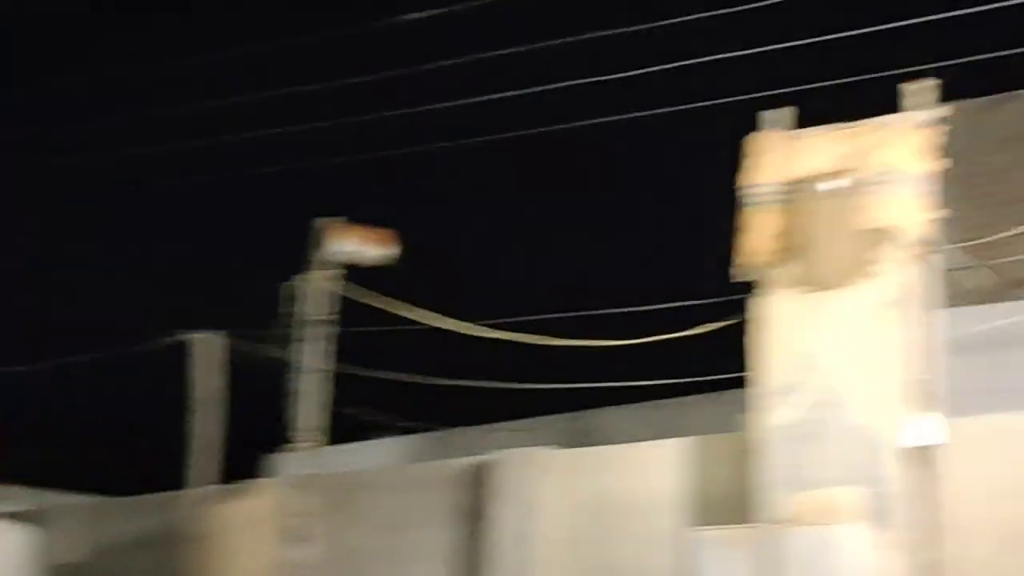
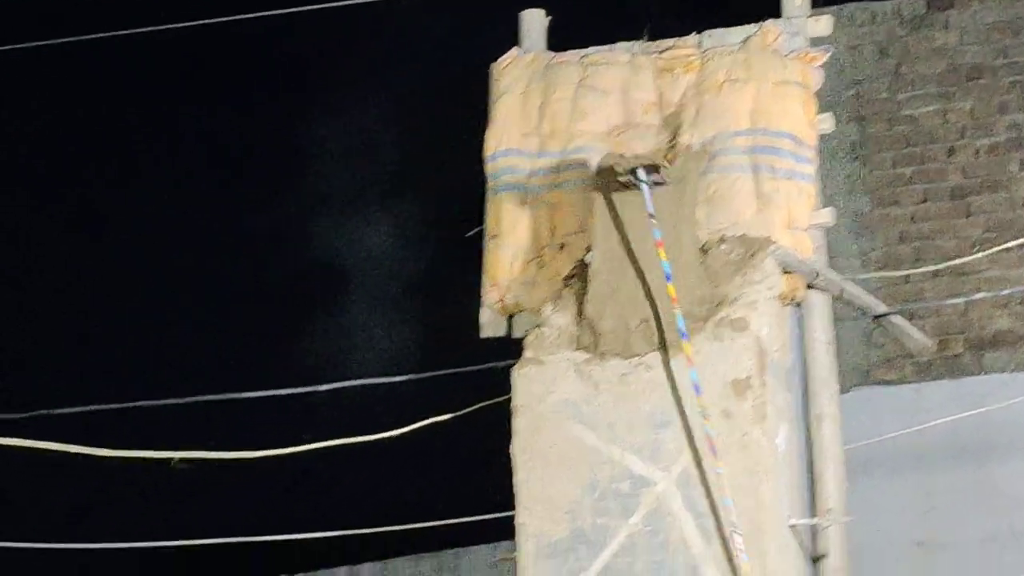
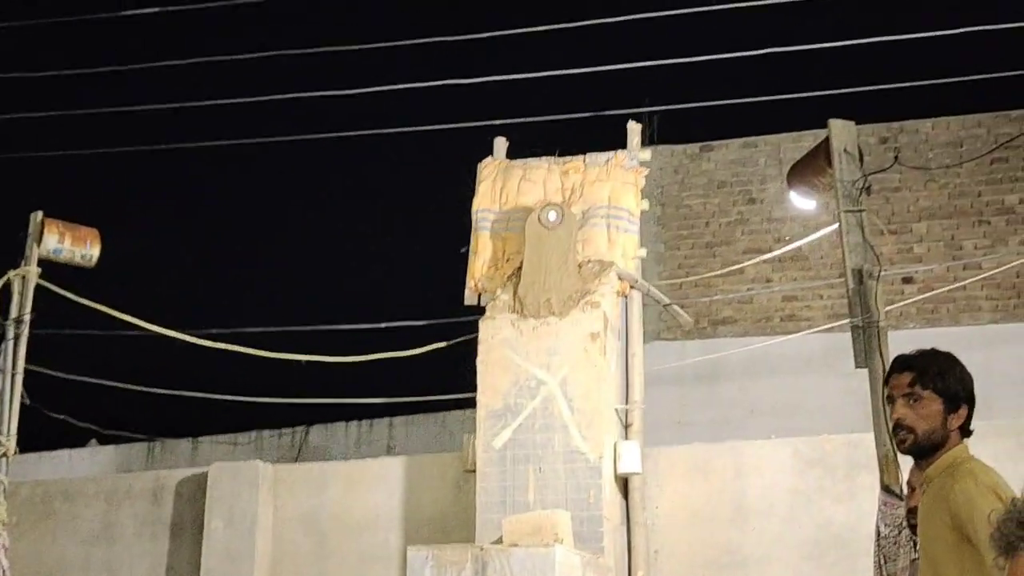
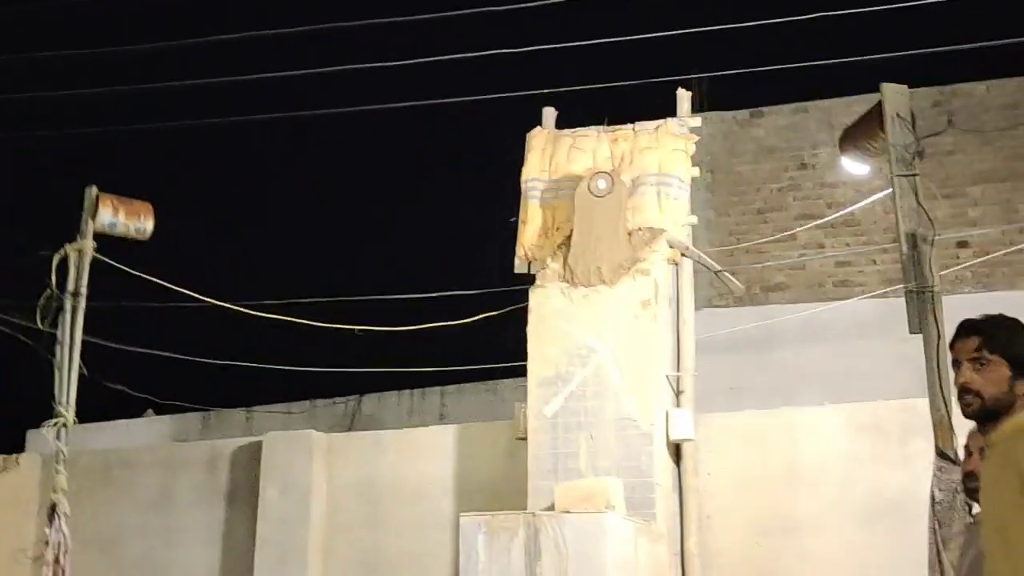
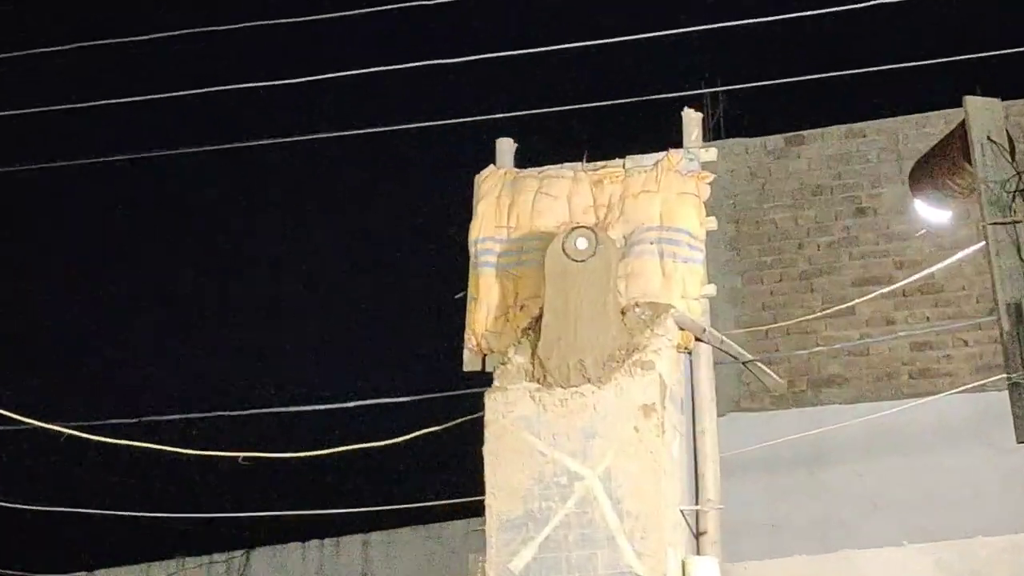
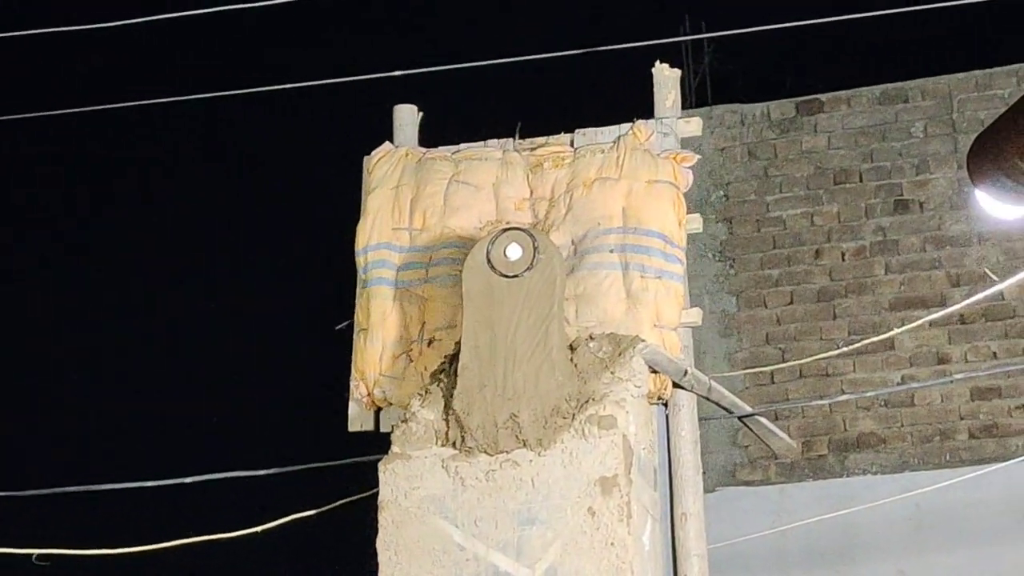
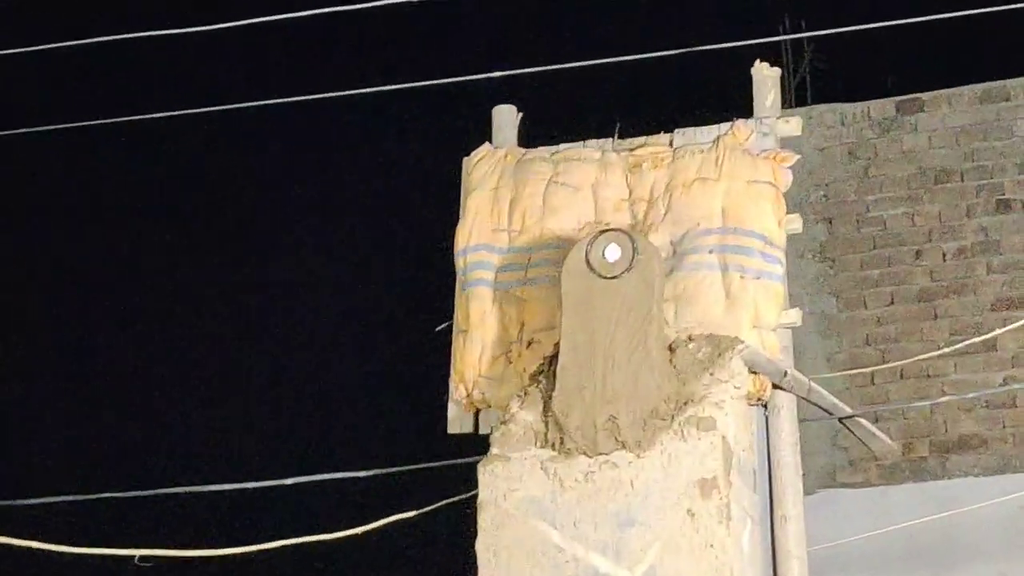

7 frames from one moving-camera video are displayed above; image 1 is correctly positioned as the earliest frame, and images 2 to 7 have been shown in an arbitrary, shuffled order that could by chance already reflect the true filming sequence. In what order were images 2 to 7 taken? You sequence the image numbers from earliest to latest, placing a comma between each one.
4, 3, 5, 7, 6, 2
